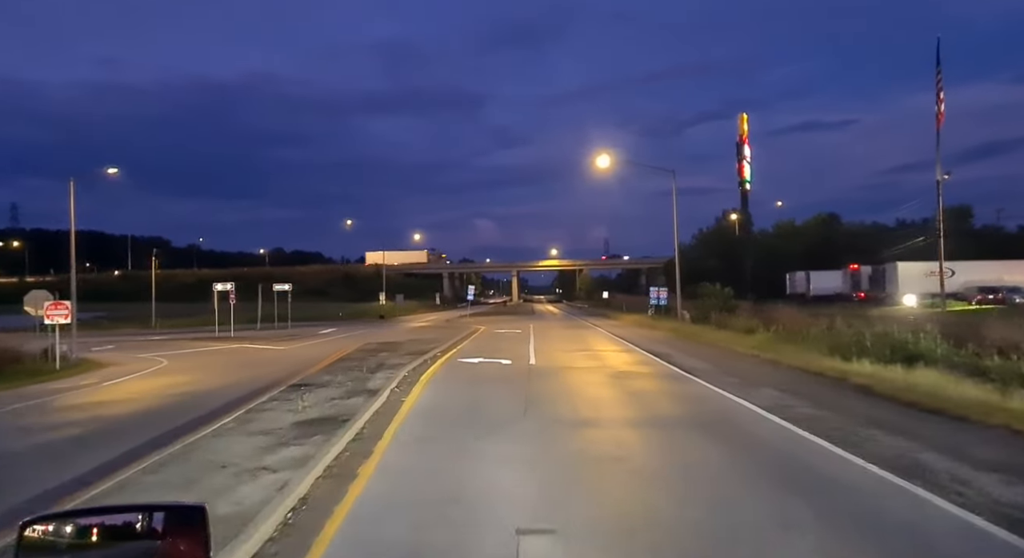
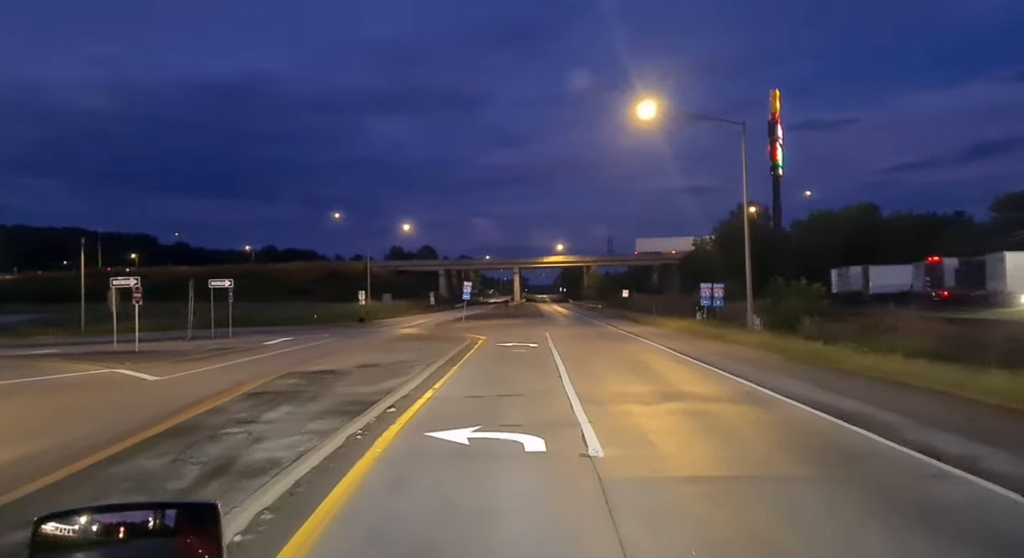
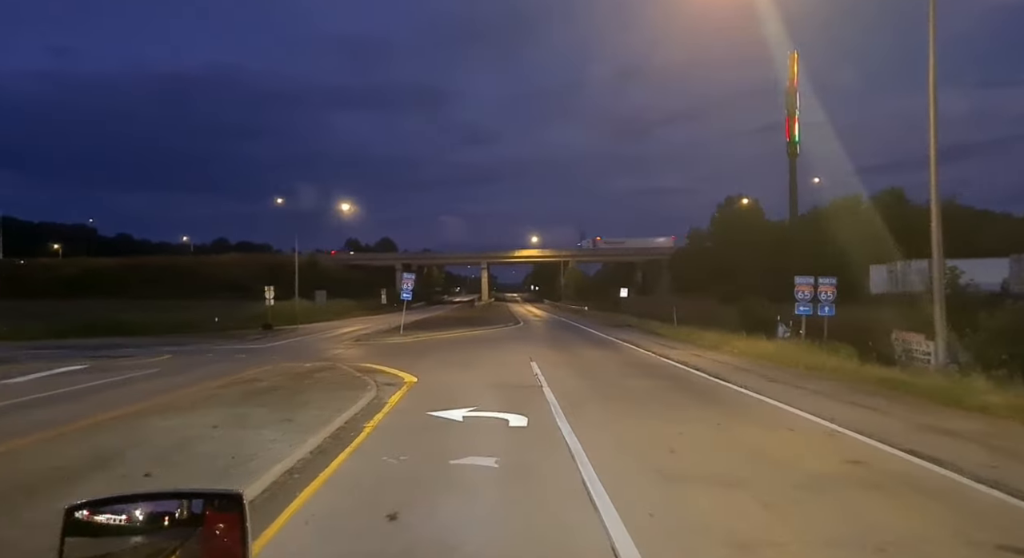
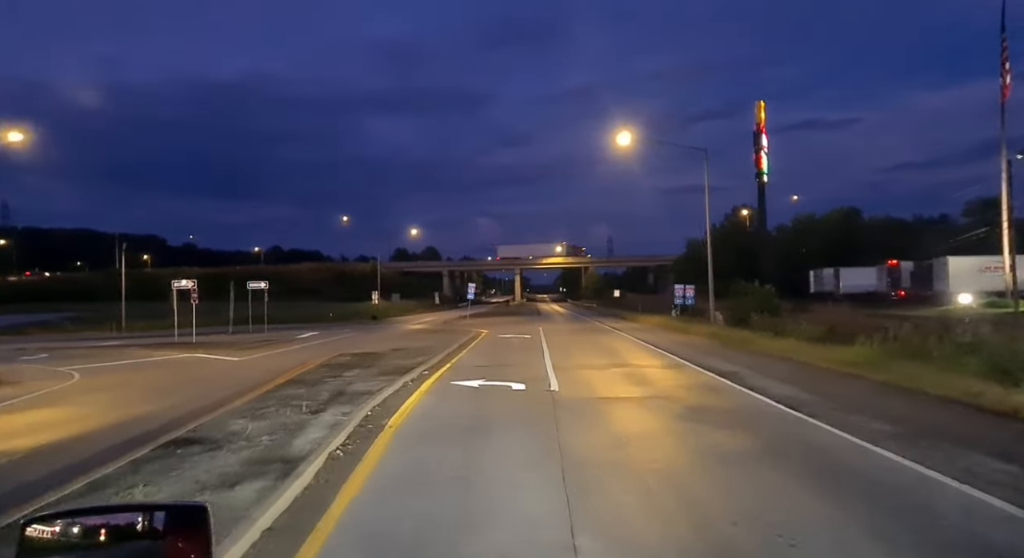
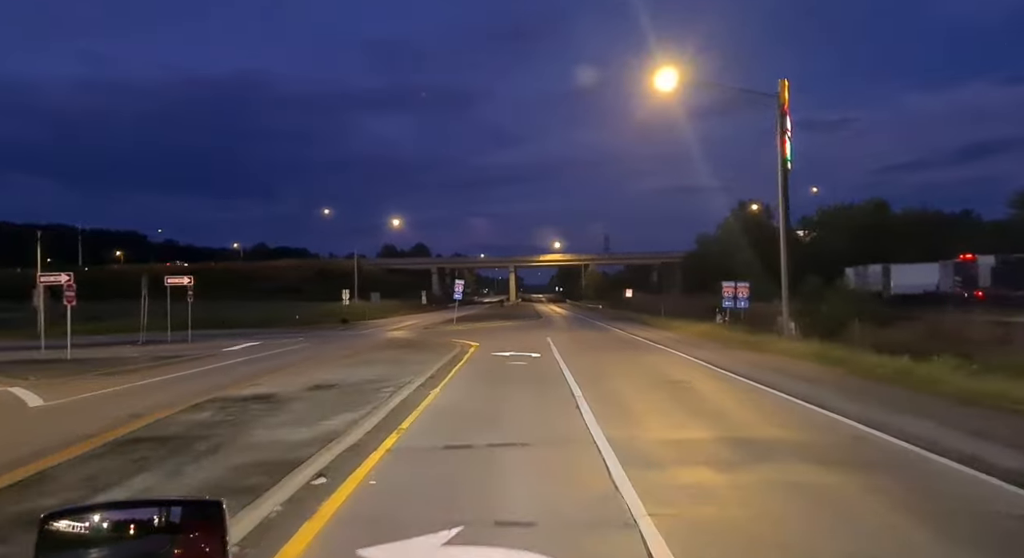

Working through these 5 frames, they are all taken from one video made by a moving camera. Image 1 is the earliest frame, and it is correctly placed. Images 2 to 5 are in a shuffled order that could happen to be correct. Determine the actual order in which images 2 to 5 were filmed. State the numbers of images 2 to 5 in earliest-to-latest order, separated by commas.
4, 2, 5, 3
